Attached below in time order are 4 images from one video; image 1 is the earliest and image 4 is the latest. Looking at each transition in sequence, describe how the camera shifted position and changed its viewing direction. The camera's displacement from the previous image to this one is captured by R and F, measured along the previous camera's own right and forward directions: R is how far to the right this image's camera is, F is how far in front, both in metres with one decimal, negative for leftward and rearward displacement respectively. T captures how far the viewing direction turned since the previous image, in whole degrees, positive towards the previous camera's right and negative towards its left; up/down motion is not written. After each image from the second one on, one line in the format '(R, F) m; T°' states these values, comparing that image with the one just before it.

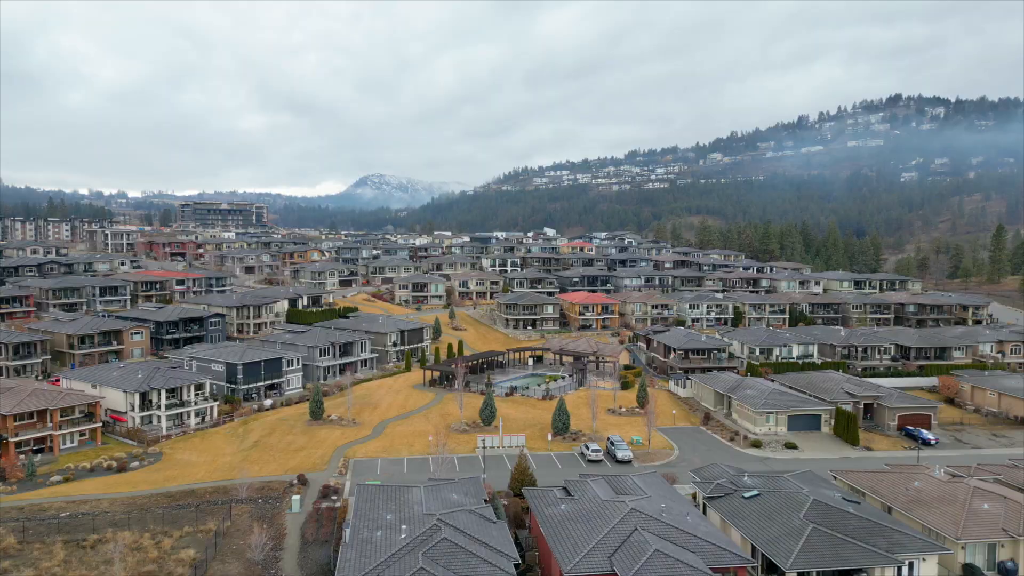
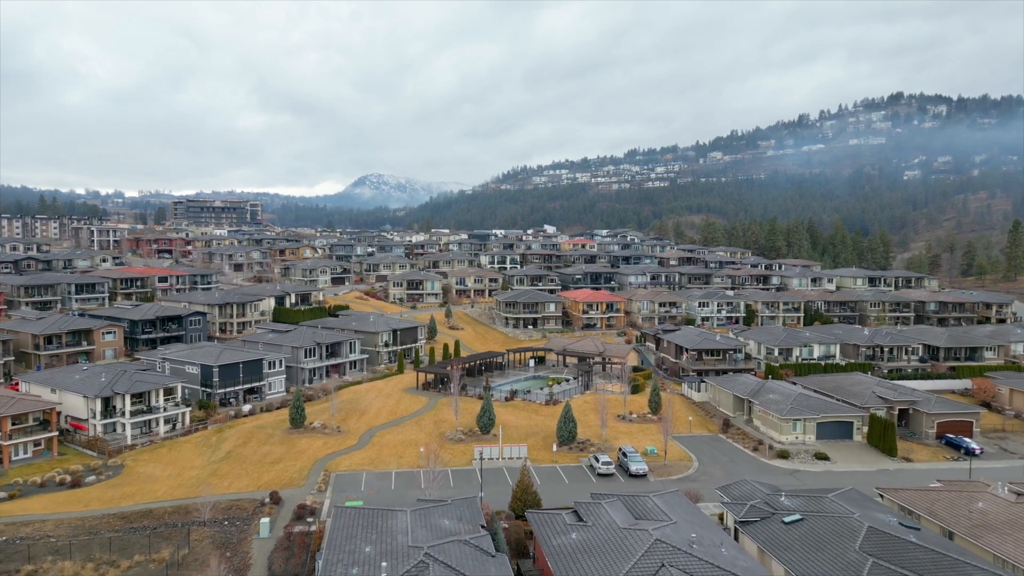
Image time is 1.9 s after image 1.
(-0.1, +4.0) m; 0°
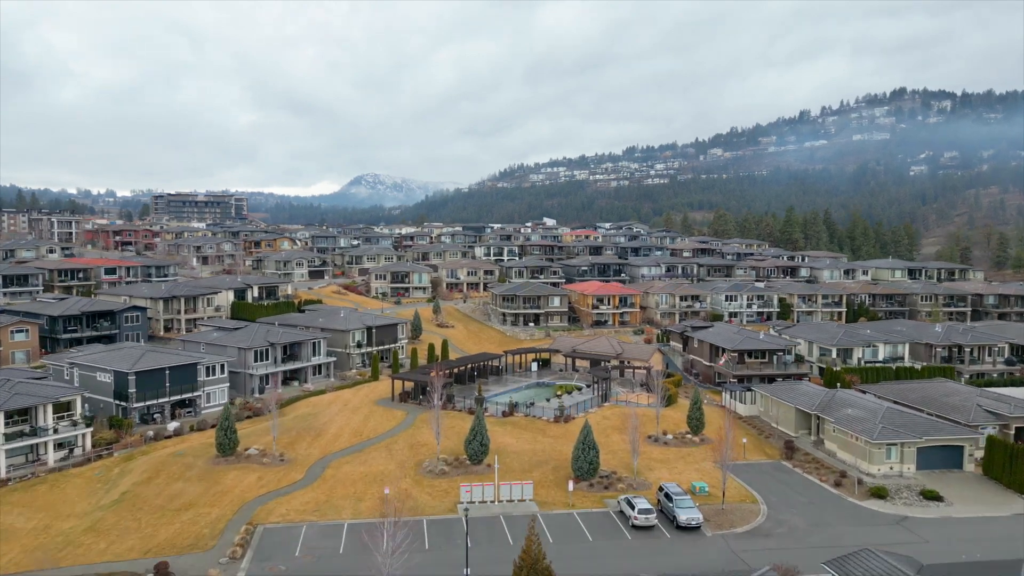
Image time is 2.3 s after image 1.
(-0.1, +9.7) m; 0°
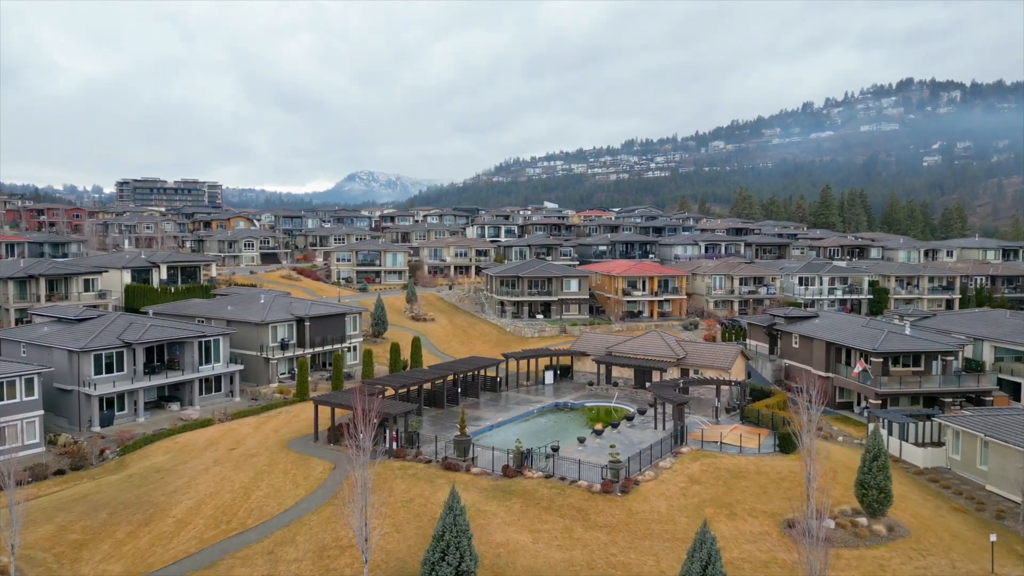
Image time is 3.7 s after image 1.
(-0.5, +16.1) m; 0°
